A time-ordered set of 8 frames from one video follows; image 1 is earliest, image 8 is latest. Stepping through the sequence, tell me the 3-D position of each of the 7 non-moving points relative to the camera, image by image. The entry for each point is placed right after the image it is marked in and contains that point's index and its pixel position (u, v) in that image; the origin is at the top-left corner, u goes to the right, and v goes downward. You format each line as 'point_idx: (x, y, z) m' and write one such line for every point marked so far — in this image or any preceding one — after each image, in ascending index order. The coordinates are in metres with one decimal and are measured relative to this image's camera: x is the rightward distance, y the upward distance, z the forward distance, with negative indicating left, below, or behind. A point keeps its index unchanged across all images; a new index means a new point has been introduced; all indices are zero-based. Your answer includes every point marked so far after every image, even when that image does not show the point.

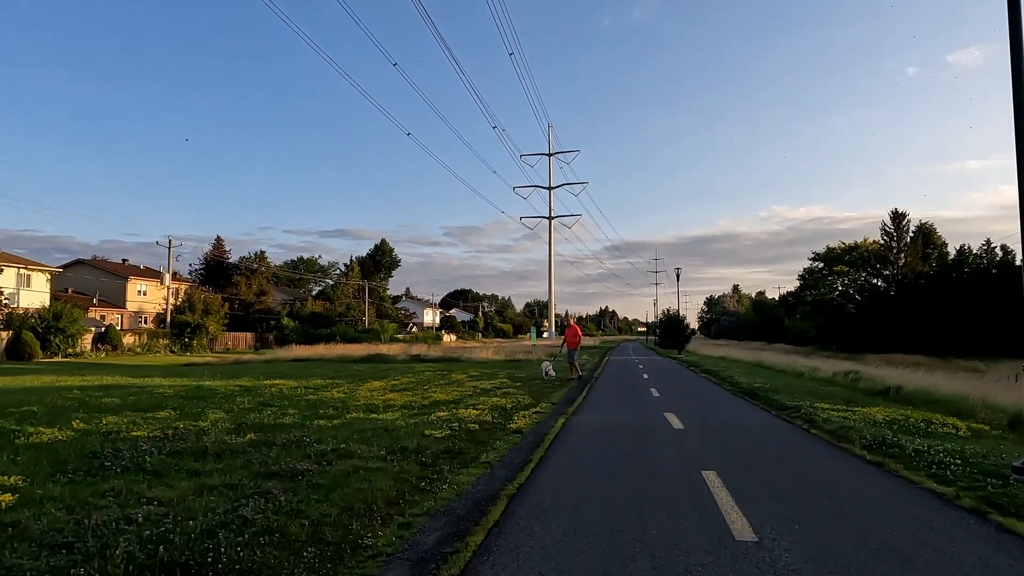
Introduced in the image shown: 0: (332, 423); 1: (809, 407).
0: (-3.3, -2.5, +12.1) m
1: (+6.7, -2.7, +15.2) m
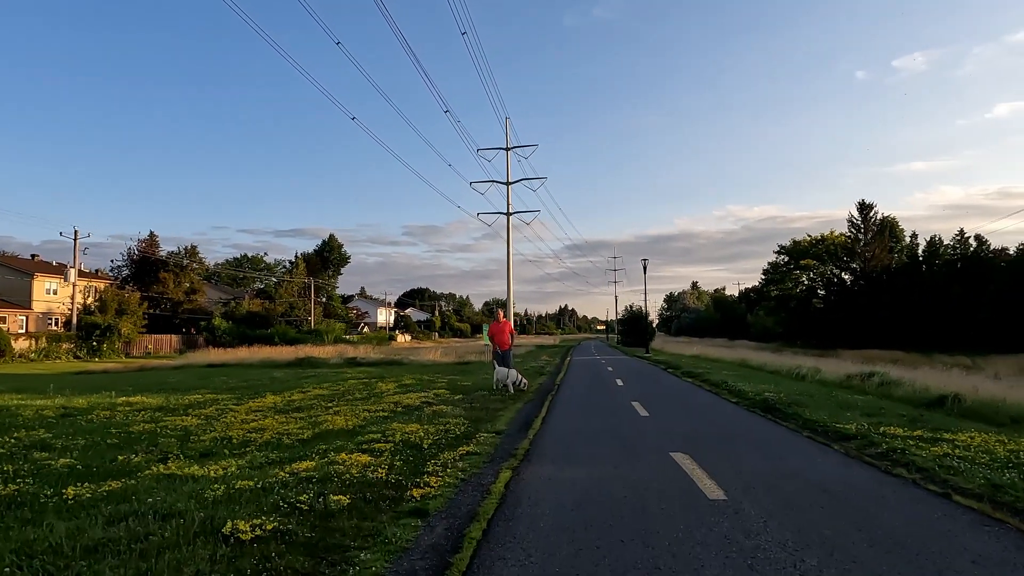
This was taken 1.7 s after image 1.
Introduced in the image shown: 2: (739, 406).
0: (-4.3, -2.1, +6.8) m
1: (+5.5, -2.2, +10.5) m
2: (+5.0, -2.5, +14.7) m
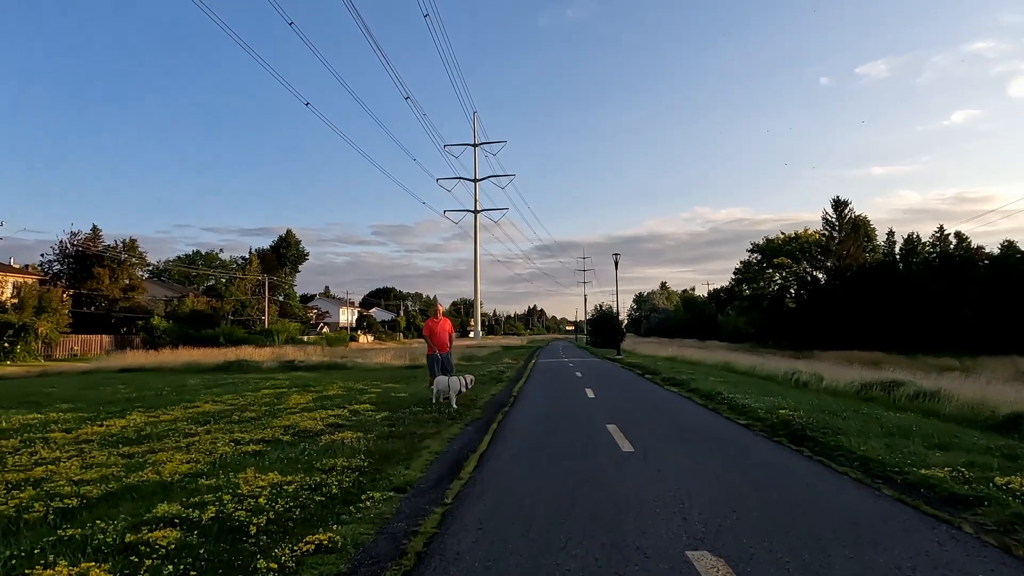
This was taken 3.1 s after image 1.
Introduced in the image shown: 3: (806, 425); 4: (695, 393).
0: (-5.0, -1.8, +2.7) m
1: (+4.6, -2.0, +6.9) m
2: (+3.9, -2.3, +11.0) m
3: (+4.5, -2.1, +10.2) m
4: (+4.9, -2.7, +19.0) m
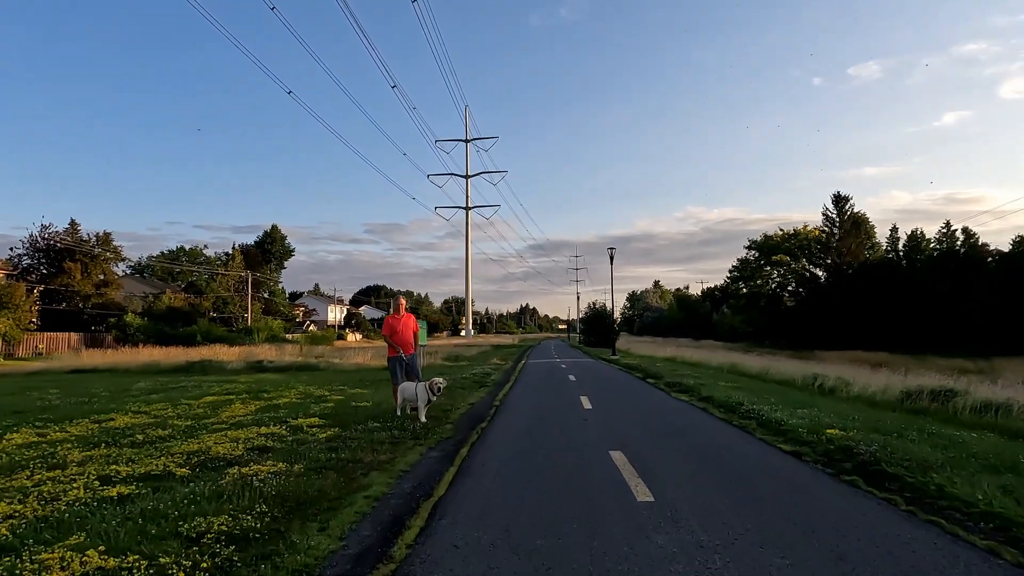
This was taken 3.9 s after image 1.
0: (-5.2, -1.6, +0.1) m
1: (+4.3, -1.8, +4.4) m
2: (+3.6, -2.1, +8.5) m
3: (+4.2, -1.9, +7.7) m
4: (+4.5, -2.6, +16.5) m
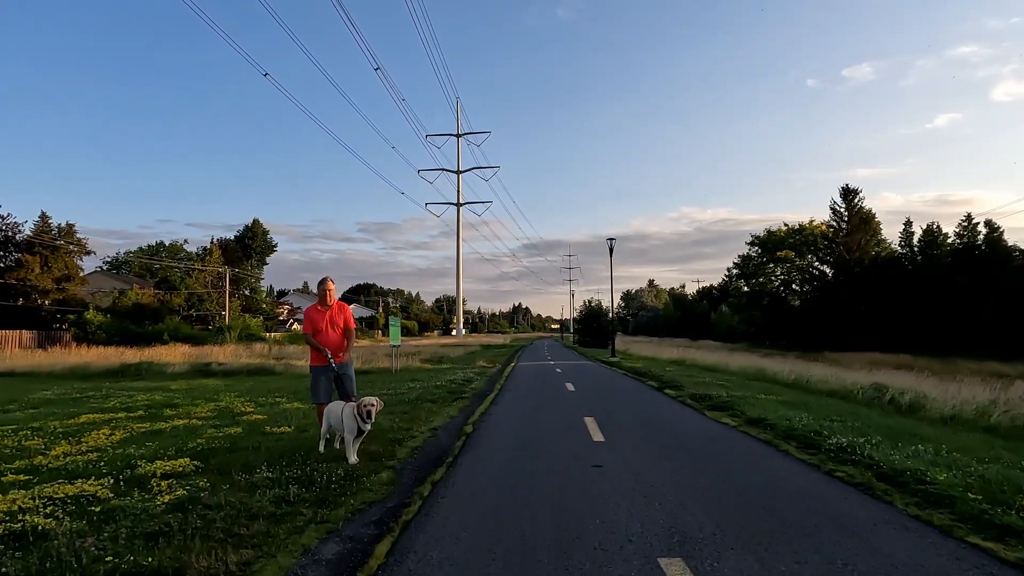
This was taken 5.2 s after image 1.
0: (-5.4, -1.3, -4.0) m
1: (+4.1, -1.5, +0.4) m
2: (+3.3, -1.8, +4.5) m
3: (+3.9, -1.6, +3.7) m
4: (+4.2, -2.3, +12.5) m
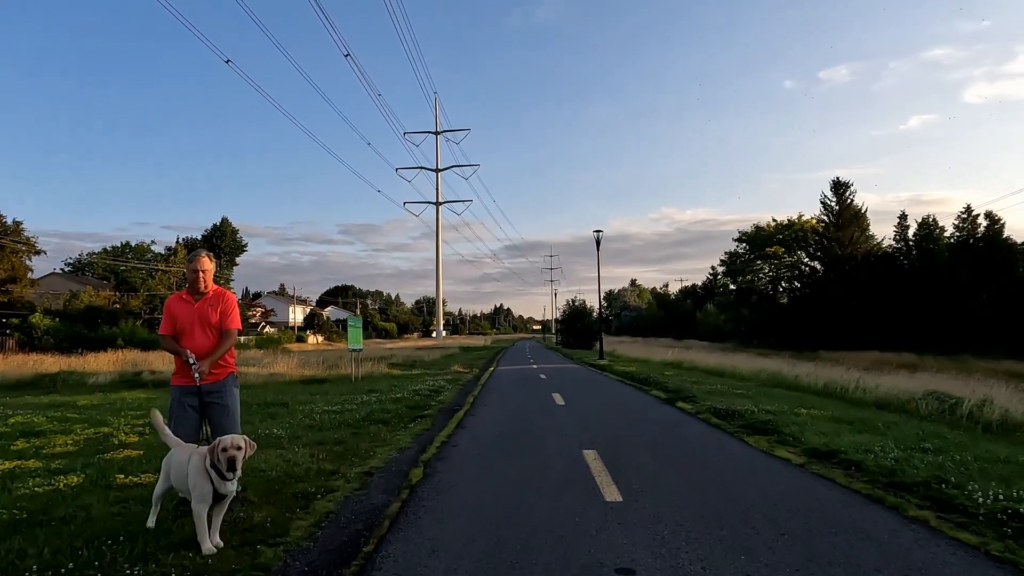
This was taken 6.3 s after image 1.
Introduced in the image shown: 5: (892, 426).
0: (-5.4, -1.1, -7.3) m
1: (+4.0, -1.2, -2.7) m
2: (+3.1, -1.6, +1.4) m
3: (+3.8, -1.4, +0.6) m
4: (+3.8, -2.0, +9.4) m
5: (+6.0, -2.1, +10.3) m
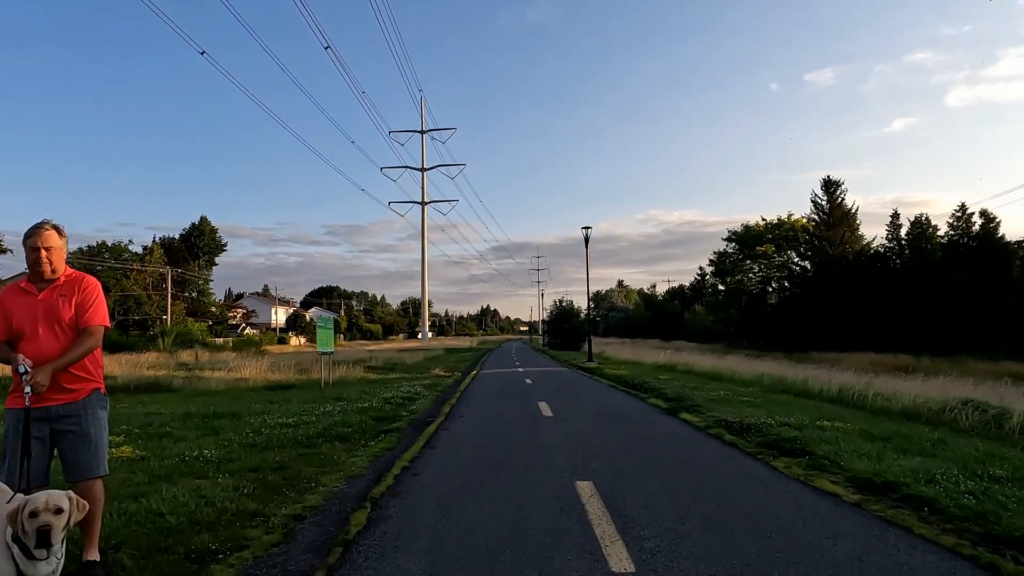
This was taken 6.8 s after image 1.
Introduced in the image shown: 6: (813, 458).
0: (-5.3, -0.9, -9.0) m
1: (+4.0, -1.1, -4.3) m
2: (+3.0, -1.4, -0.2) m
3: (+3.7, -1.3, -0.9) m
4: (+3.5, -1.9, +7.8) m
5: (+5.7, -2.0, +8.8) m
6: (+3.4, -1.9, +7.6) m
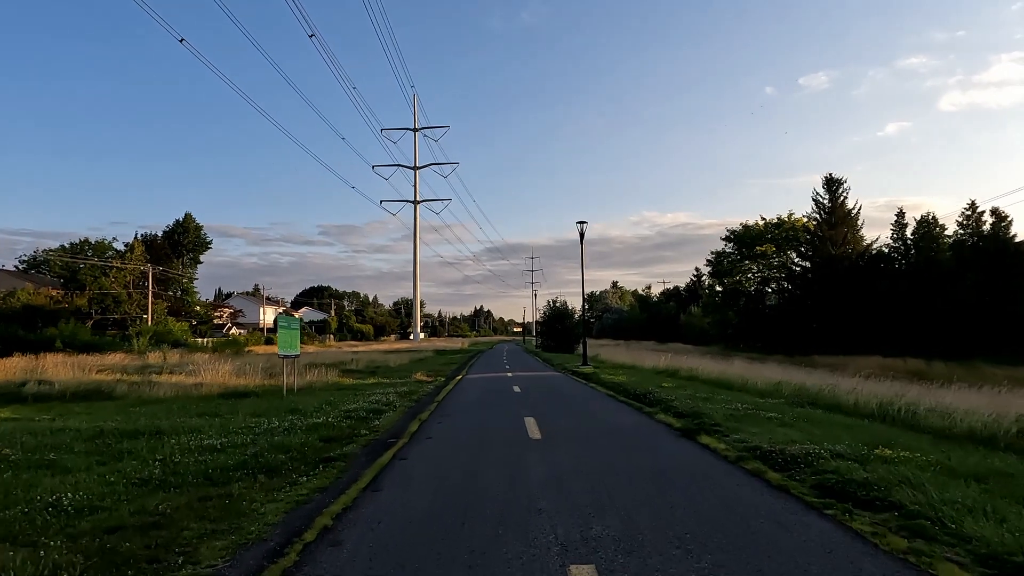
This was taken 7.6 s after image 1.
0: (-5.4, -0.7, -11.3) m
1: (+3.9, -1.0, -6.4) m
2: (+2.8, -1.3, -2.3) m
3: (+3.5, -1.2, -3.1) m
4: (+3.2, -1.8, +5.7) m
5: (+5.4, -1.9, +6.6) m
6: (+3.2, -1.8, +5.4) m
